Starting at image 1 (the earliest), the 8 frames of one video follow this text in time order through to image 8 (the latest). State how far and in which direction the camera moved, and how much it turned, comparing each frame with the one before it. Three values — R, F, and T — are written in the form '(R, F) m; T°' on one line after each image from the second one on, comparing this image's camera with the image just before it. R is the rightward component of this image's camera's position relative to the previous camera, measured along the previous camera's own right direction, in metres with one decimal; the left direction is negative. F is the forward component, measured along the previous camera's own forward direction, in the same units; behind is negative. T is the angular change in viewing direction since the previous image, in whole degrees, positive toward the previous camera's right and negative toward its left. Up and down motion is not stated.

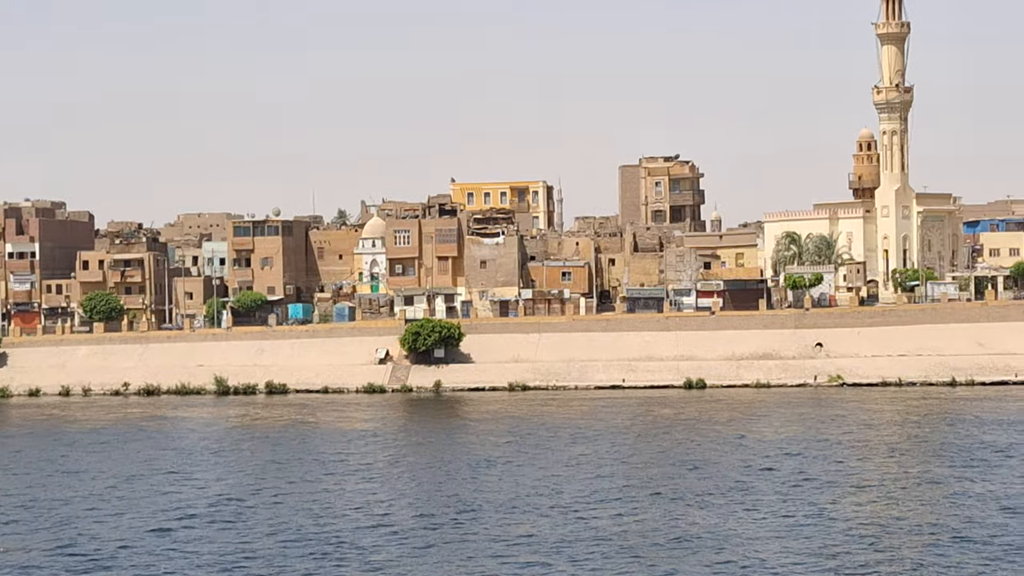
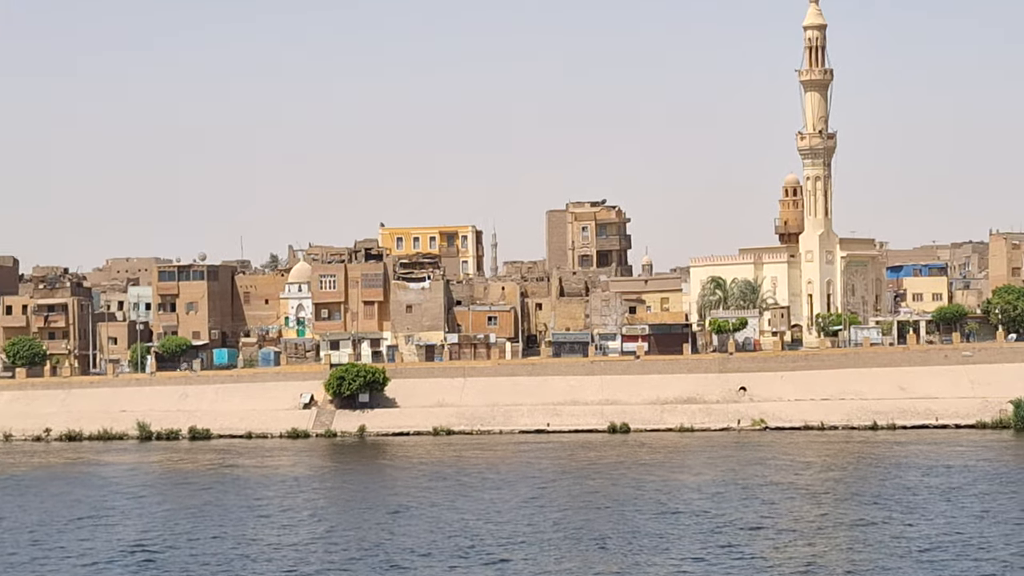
(+0.6, -0.1) m; +2°
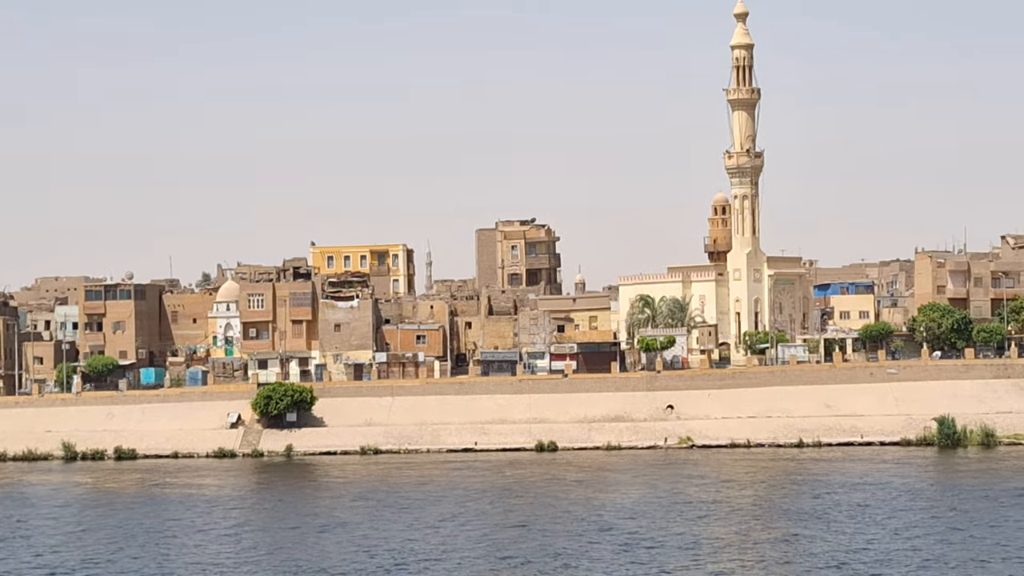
(+0.4, 0.0) m; +2°
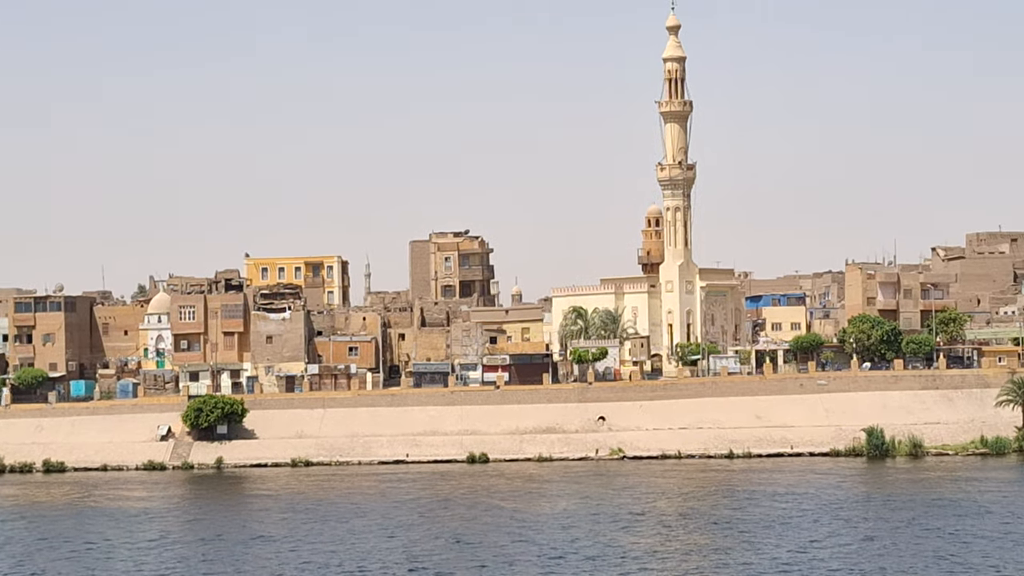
(+0.4, 0.0) m; +2°
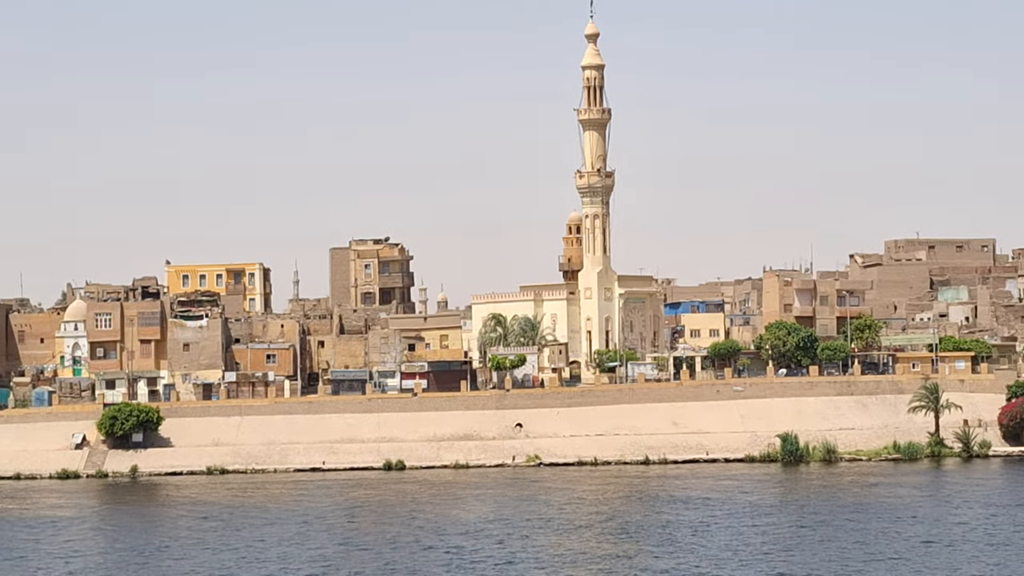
(+0.7, -0.1) m; +2°
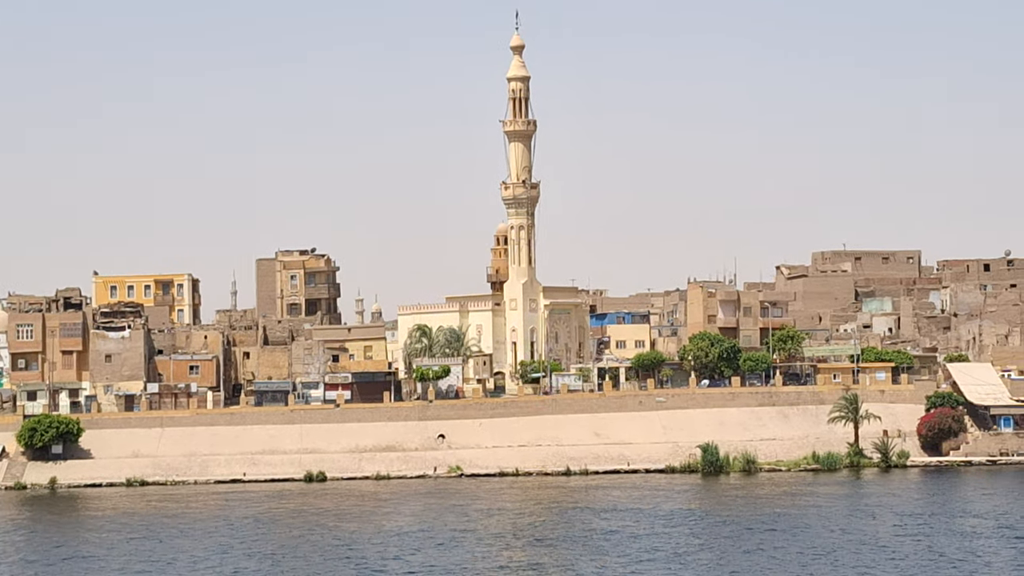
(+1.0, -0.1) m; +2°
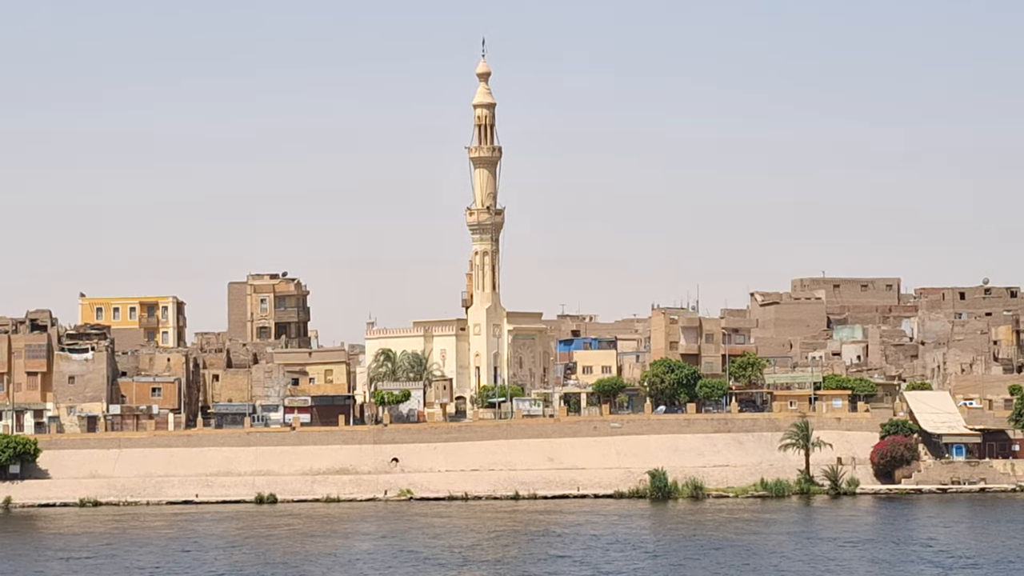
(+3.8, -0.6) m; -1°
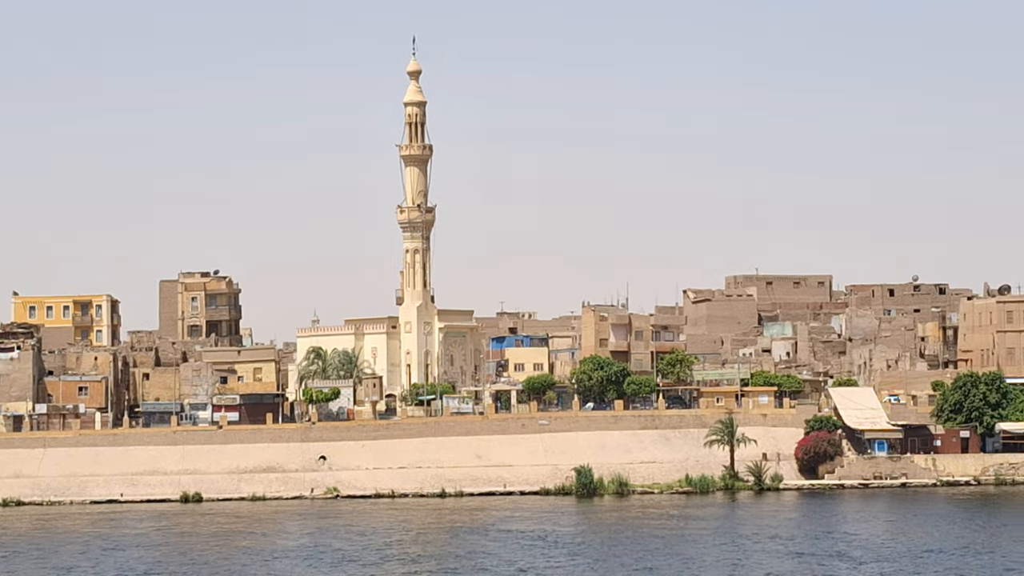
(+1.2, -0.2) m; +1°
